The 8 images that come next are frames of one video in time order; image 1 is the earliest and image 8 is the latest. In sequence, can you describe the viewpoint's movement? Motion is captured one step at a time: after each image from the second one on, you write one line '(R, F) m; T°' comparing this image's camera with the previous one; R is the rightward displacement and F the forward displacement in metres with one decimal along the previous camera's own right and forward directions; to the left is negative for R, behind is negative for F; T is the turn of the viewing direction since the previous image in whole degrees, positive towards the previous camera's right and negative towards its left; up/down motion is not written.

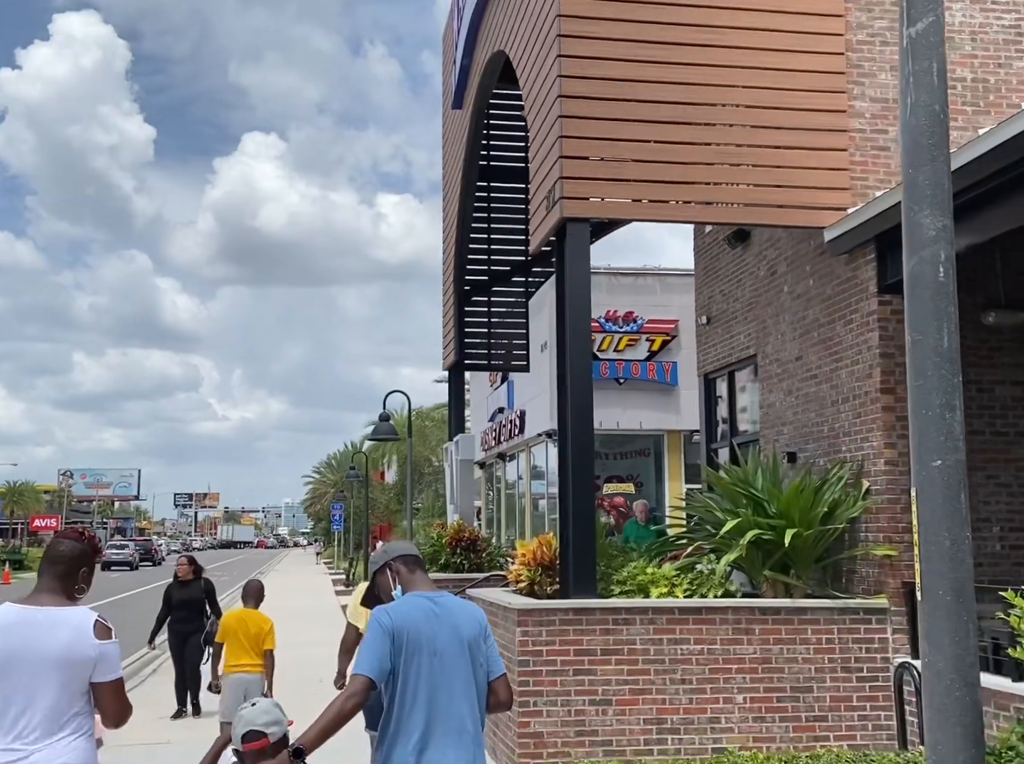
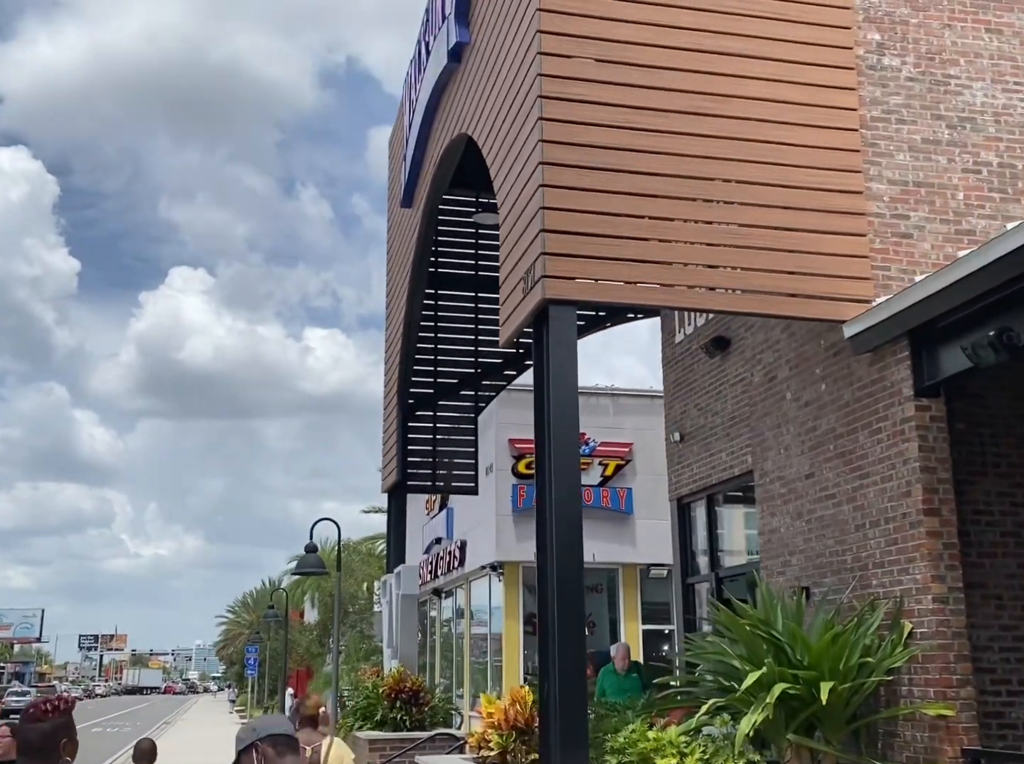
(-0.3, +1.7) m; +4°
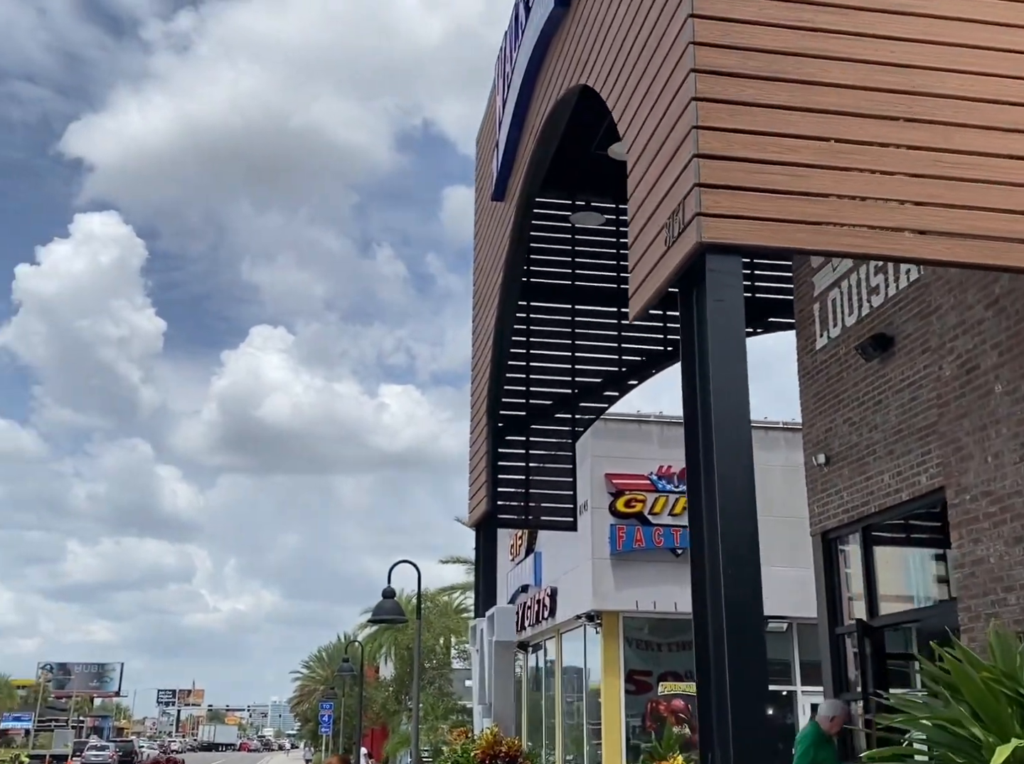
(-0.3, +1.9) m; -4°
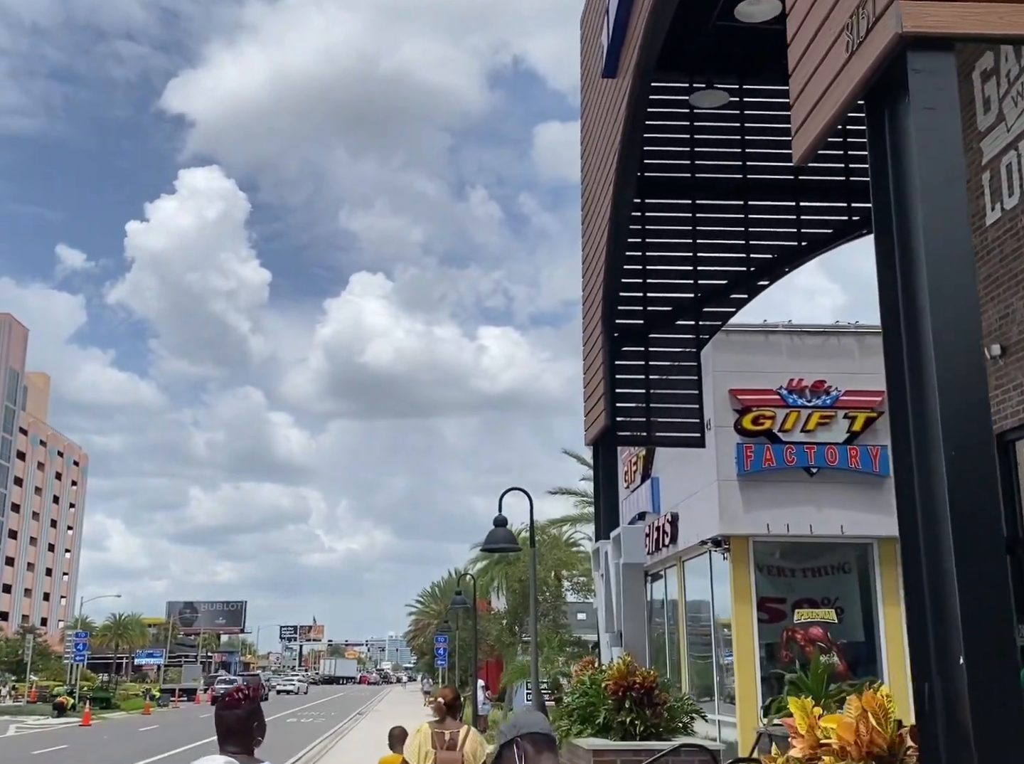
(-0.2, +1.2) m; -5°
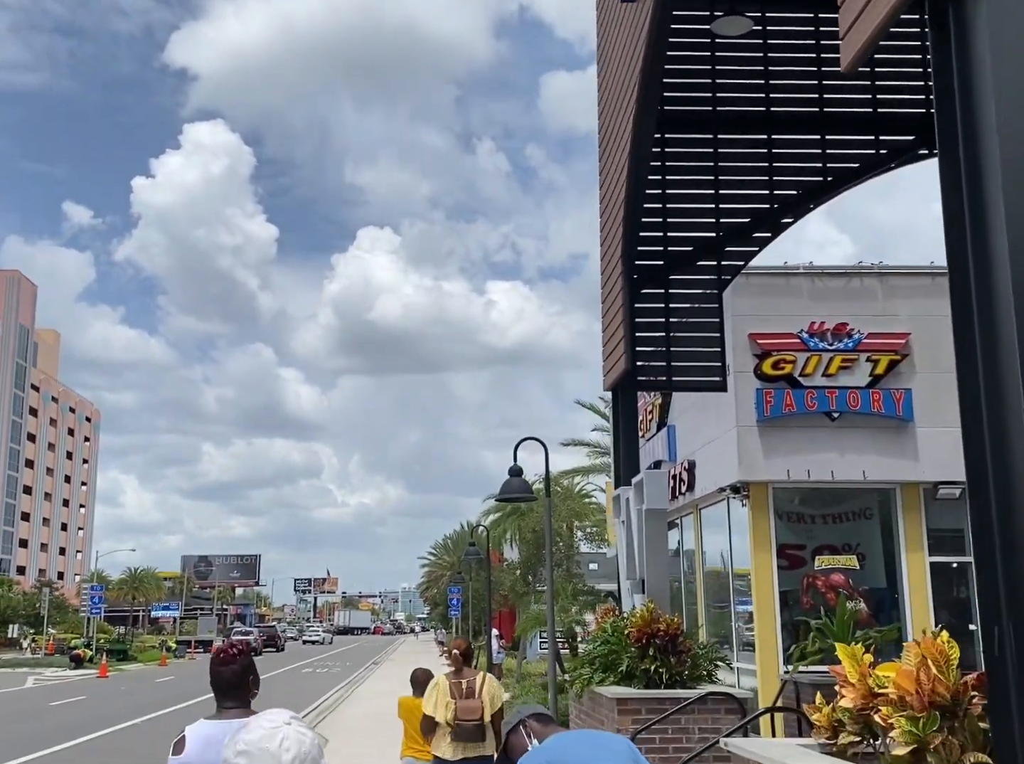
(-0.1, +0.3) m; 0°
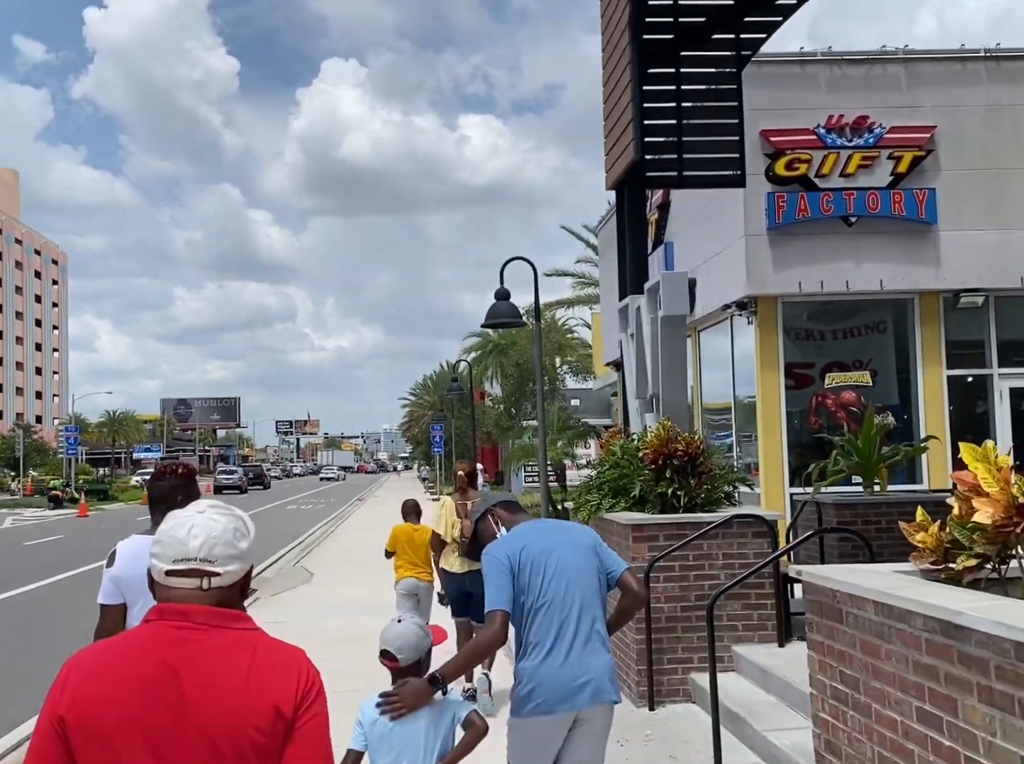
(-0.2, +1.3) m; +1°
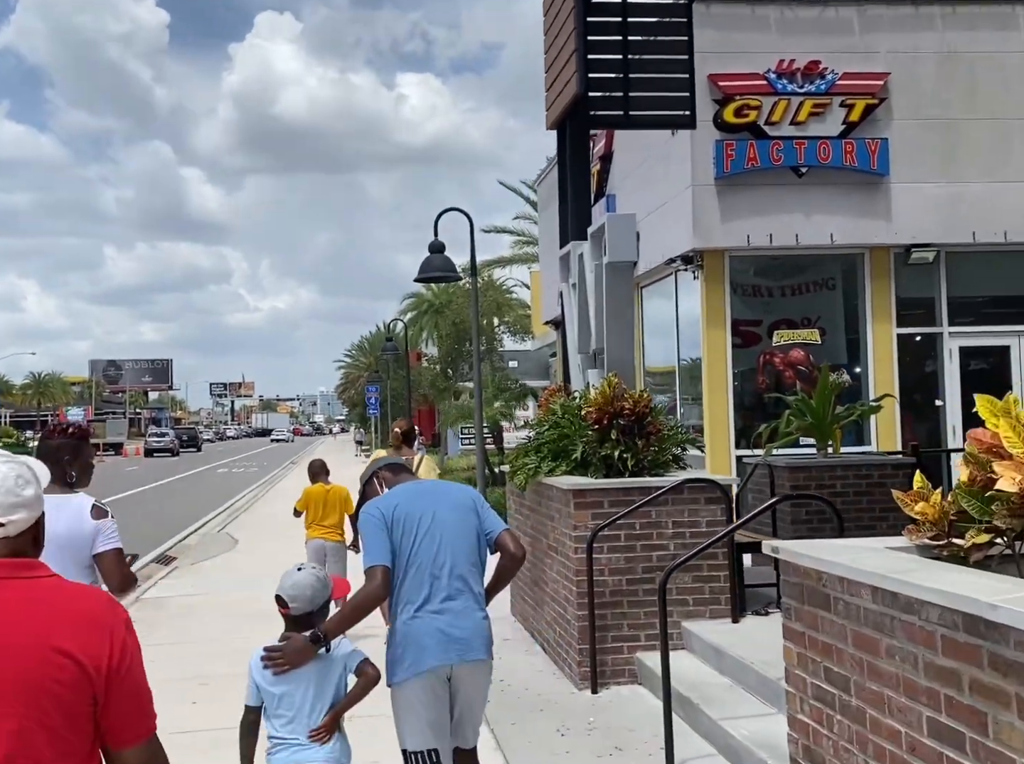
(+0.1, +0.8) m; +3°
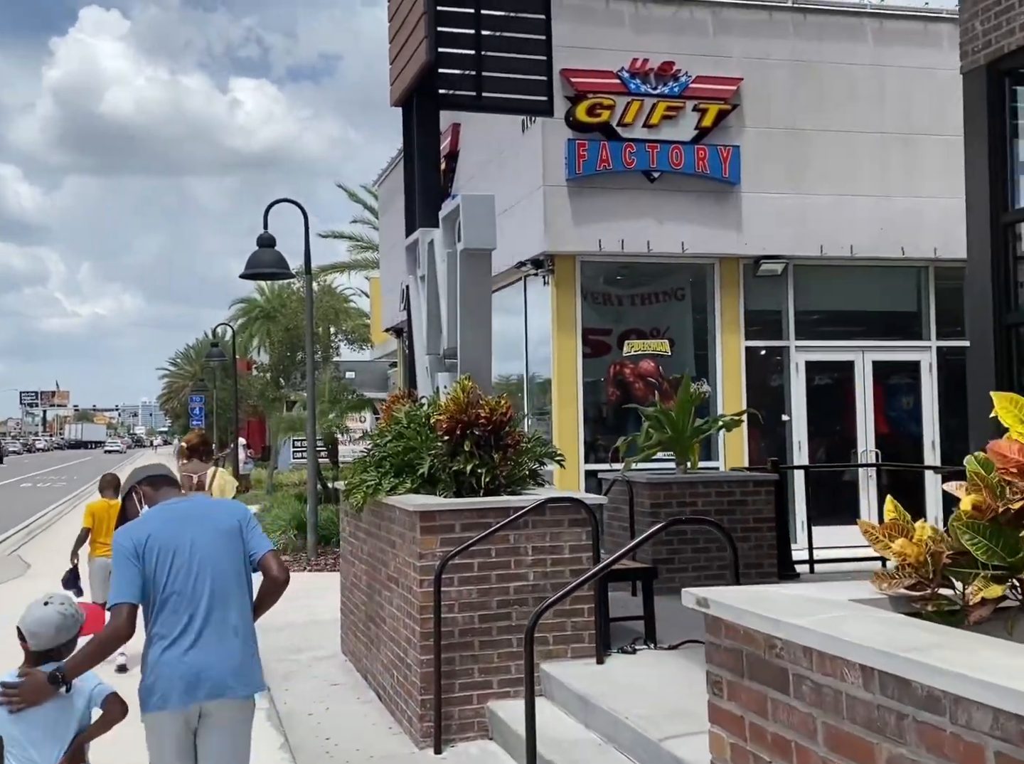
(0.0, +1.0) m; +8°
